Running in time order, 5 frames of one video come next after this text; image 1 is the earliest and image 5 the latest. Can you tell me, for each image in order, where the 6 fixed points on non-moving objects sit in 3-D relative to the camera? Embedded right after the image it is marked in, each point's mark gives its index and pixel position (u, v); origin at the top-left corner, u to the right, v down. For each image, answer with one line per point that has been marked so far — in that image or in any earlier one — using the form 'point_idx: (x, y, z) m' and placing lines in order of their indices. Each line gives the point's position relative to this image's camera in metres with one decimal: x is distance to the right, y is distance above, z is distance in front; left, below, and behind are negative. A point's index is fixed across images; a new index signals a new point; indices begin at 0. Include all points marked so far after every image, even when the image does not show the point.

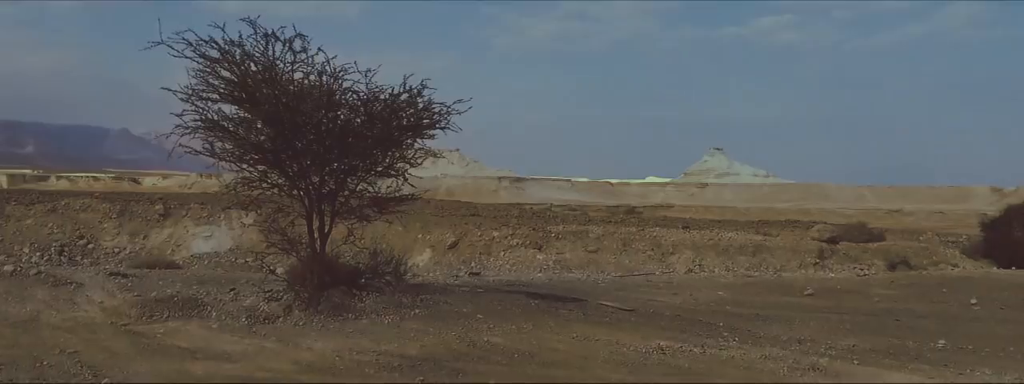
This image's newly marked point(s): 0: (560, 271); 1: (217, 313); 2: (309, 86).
0: (+1.0, -1.7, +17.2) m
1: (-3.7, -1.5, +10.2) m
2: (-2.5, +1.3, +10.2) m
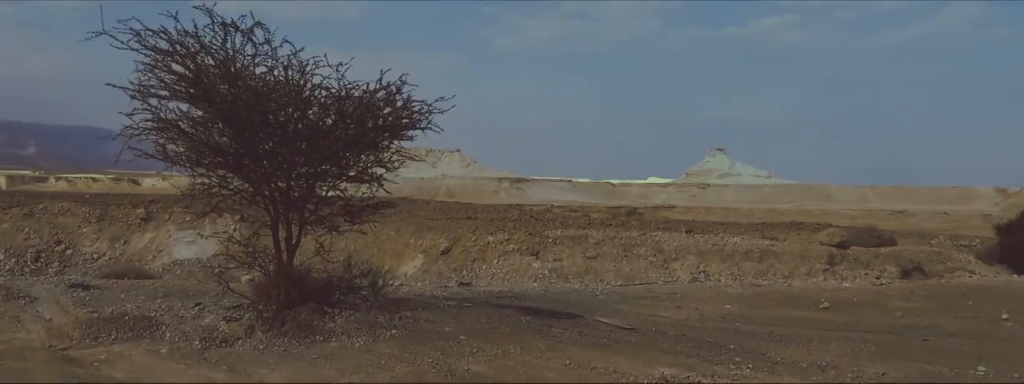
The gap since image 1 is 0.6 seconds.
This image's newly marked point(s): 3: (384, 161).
0: (+0.9, -1.8, +16.2) m
1: (-3.8, -1.6, +9.2) m
2: (-2.7, +1.2, +9.2) m
3: (-1.6, +0.4, +10.1) m
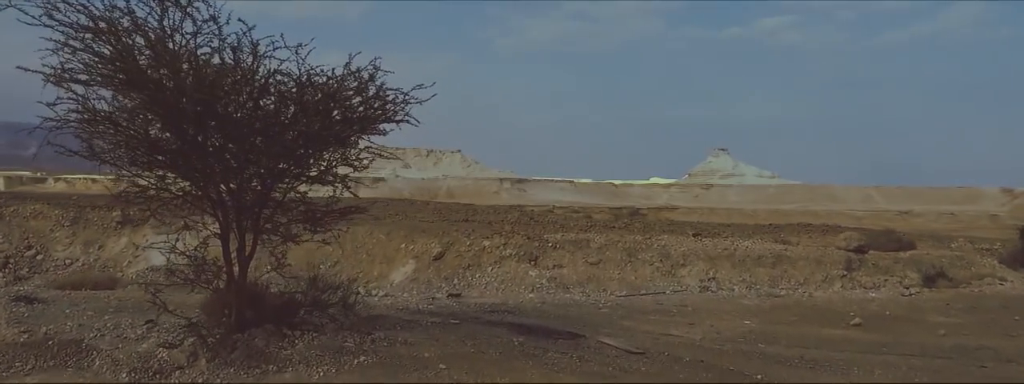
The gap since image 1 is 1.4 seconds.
0: (+0.8, -1.8, +14.8) m
1: (-3.9, -1.6, +7.8) m
2: (-2.8, +1.2, +7.8) m
3: (-1.7, +0.4, +8.7) m
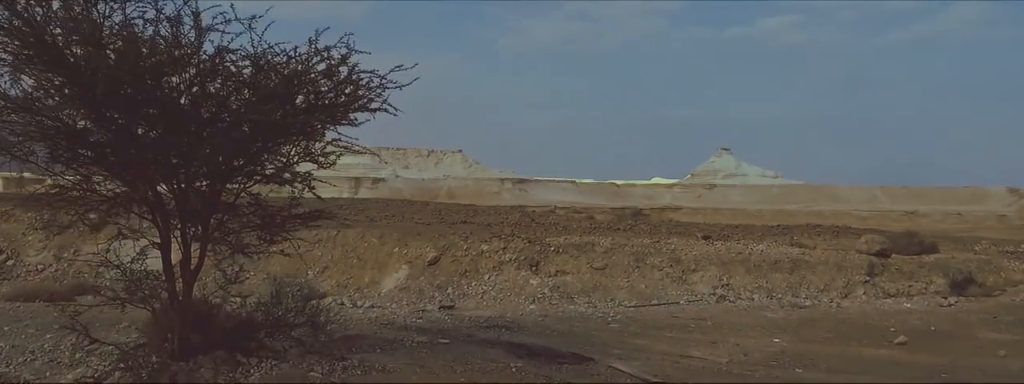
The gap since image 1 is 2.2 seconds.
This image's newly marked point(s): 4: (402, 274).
0: (+0.8, -1.8, +13.5) m
1: (-4.0, -1.6, +6.5) m
2: (-2.8, +1.2, +6.5) m
3: (-1.7, +0.3, +7.4) m
4: (-2.5, -1.9, +18.8) m
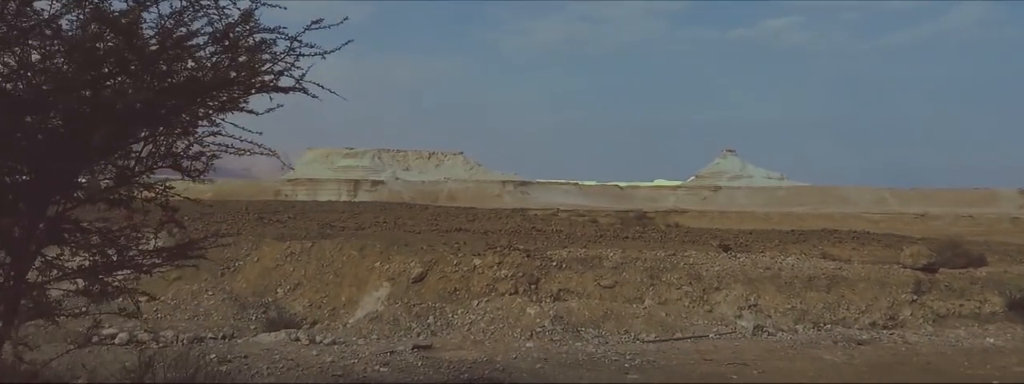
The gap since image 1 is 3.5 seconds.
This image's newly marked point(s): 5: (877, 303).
0: (+0.7, -1.9, +11.0) m
1: (-4.1, -1.8, +4.0) m
2: (-2.9, +1.1, +4.1) m
3: (-1.9, +0.2, +5.0) m
4: (-2.6, -2.0, +16.4) m
5: (+7.4, -2.2, +16.6) m
